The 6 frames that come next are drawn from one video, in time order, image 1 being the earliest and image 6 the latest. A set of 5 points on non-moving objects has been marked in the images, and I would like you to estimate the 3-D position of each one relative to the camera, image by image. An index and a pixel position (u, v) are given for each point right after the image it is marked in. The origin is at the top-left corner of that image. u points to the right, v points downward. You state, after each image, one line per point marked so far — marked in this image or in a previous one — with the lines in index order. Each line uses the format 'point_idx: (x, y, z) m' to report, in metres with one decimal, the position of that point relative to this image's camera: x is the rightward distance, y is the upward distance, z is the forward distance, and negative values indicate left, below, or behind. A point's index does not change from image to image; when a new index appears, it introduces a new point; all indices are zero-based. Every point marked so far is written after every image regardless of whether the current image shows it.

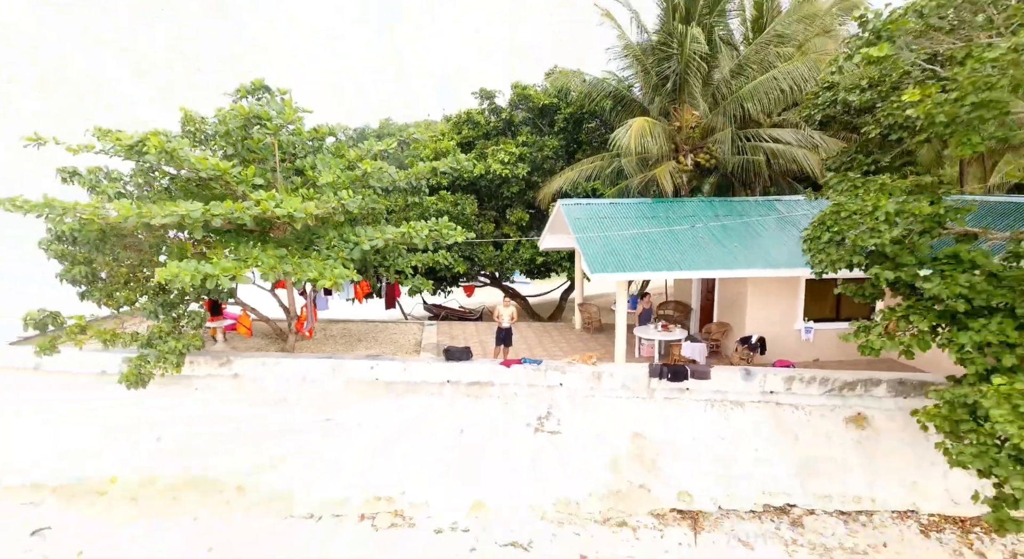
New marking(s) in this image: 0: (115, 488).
0: (-5.8, -3.1, +7.4) m
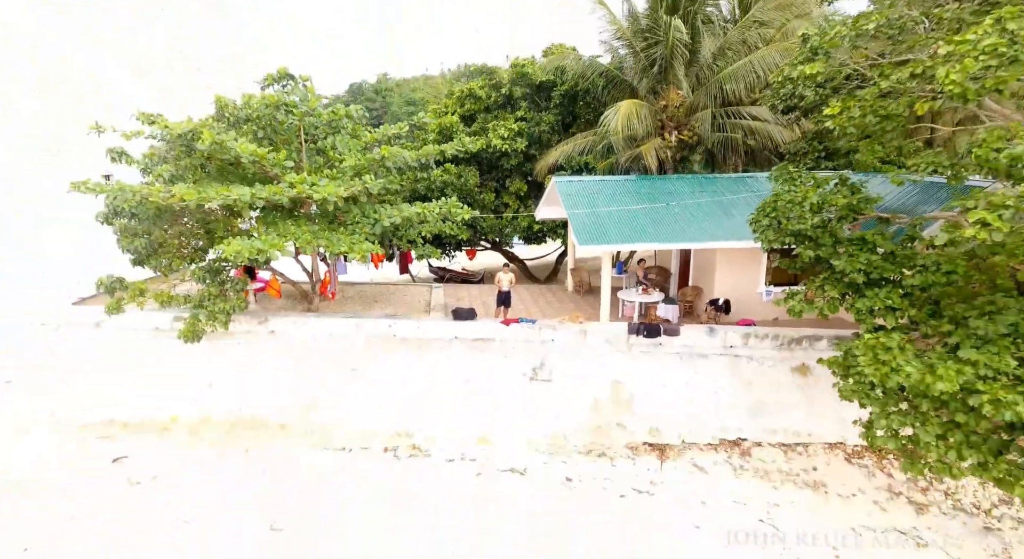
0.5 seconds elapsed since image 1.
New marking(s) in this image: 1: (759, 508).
0: (-5.8, -2.6, +8.8) m
1: (+3.4, -3.2, +6.9) m
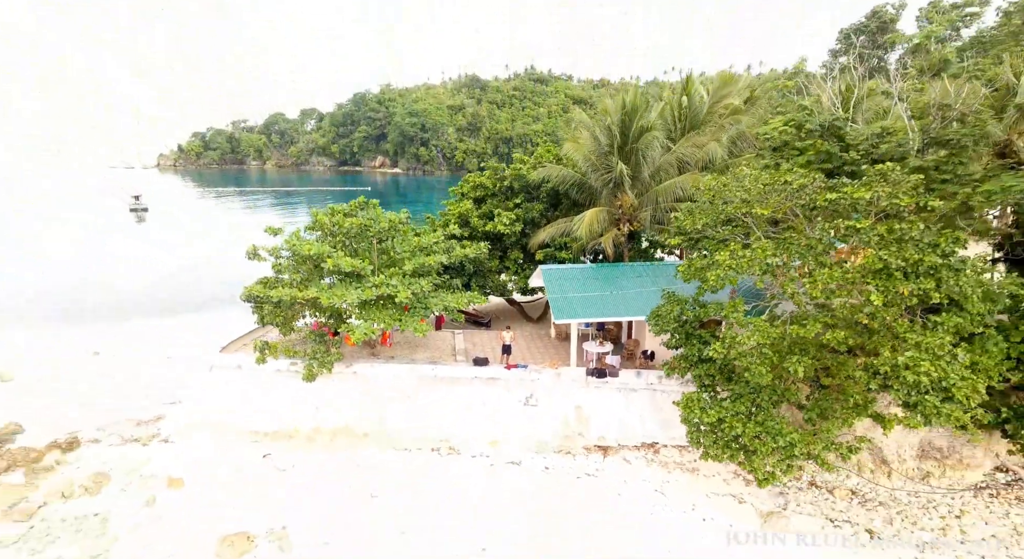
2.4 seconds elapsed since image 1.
0: (-5.8, -4.2, +13.7) m
1: (+3.4, -4.8, +11.8) m
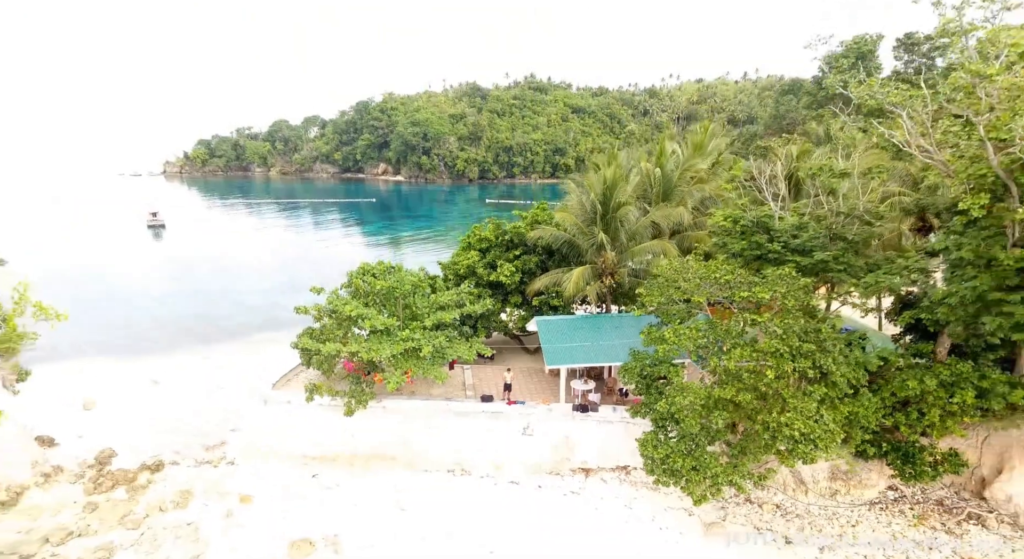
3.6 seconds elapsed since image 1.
0: (-5.8, -6.0, +17.0) m
1: (+3.4, -6.6, +15.0) m
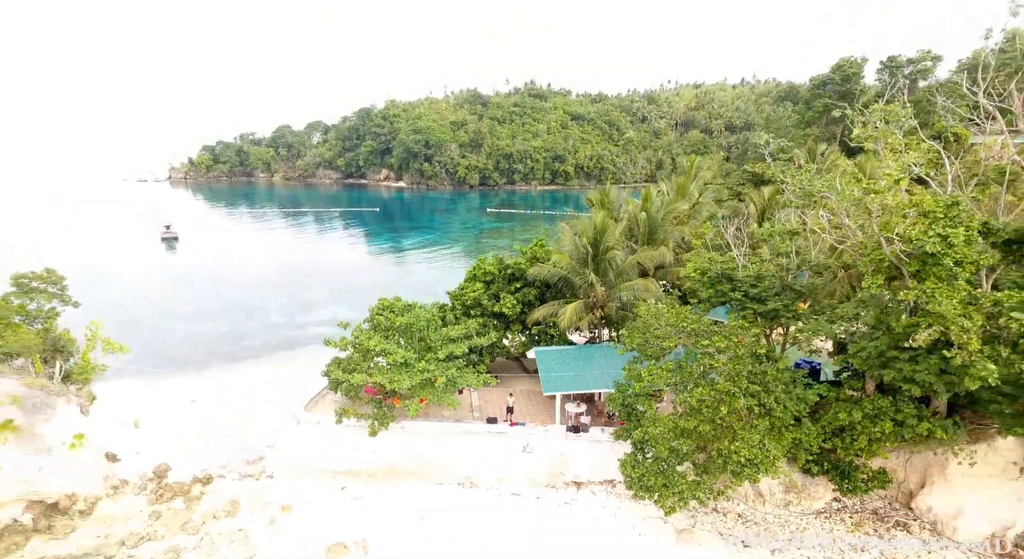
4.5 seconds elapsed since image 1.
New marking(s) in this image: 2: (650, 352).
0: (-5.7, -7.4, +19.5) m
1: (+3.5, -8.0, +17.6) m
2: (+4.4, -2.3, +16.1) m
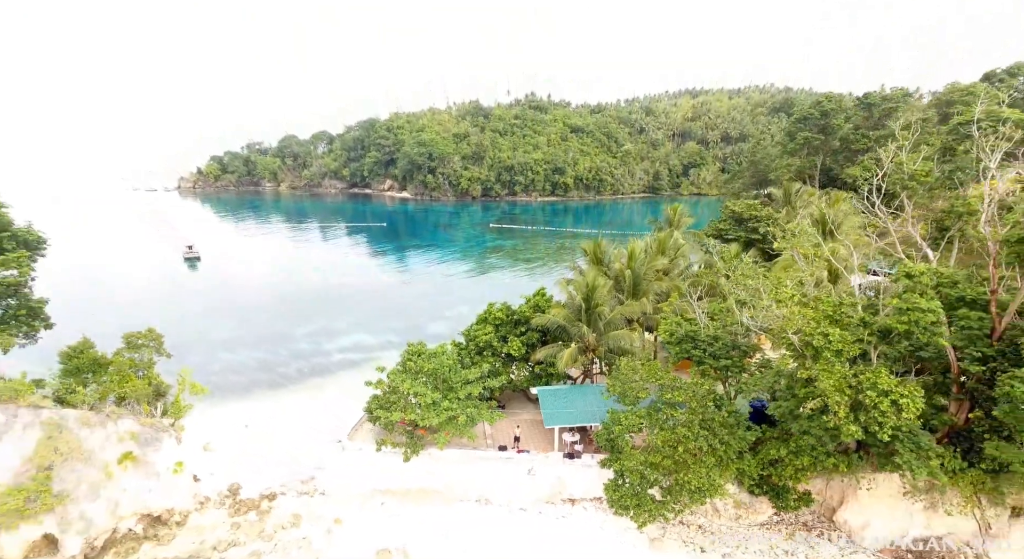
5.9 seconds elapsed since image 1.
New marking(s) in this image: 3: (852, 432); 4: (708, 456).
0: (-5.4, -10.0, +24.0) m
1: (+3.8, -10.6, +22.1) m
2: (+4.7, -4.9, +20.6) m
3: (+9.9, -4.4, +14.6) m
4: (+7.3, -6.5, +18.6) m
